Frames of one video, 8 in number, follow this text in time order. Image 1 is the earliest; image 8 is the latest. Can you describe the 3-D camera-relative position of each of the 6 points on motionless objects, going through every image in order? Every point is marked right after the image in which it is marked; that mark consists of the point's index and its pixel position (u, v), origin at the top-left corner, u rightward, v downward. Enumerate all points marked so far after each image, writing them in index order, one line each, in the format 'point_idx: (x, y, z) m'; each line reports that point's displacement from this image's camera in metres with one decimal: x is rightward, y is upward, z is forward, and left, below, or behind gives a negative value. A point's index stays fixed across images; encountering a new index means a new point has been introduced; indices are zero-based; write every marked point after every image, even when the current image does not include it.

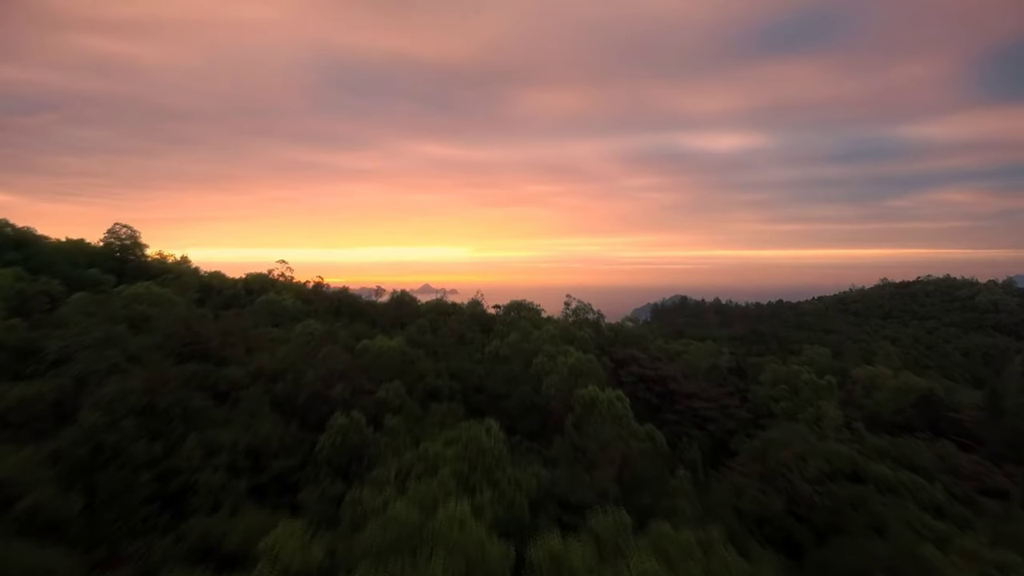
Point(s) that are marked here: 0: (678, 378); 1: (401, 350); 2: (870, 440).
0: (+4.9, -2.7, +12.3) m
1: (-2.3, -1.3, +8.7) m
2: (+8.4, -3.6, +9.7) m
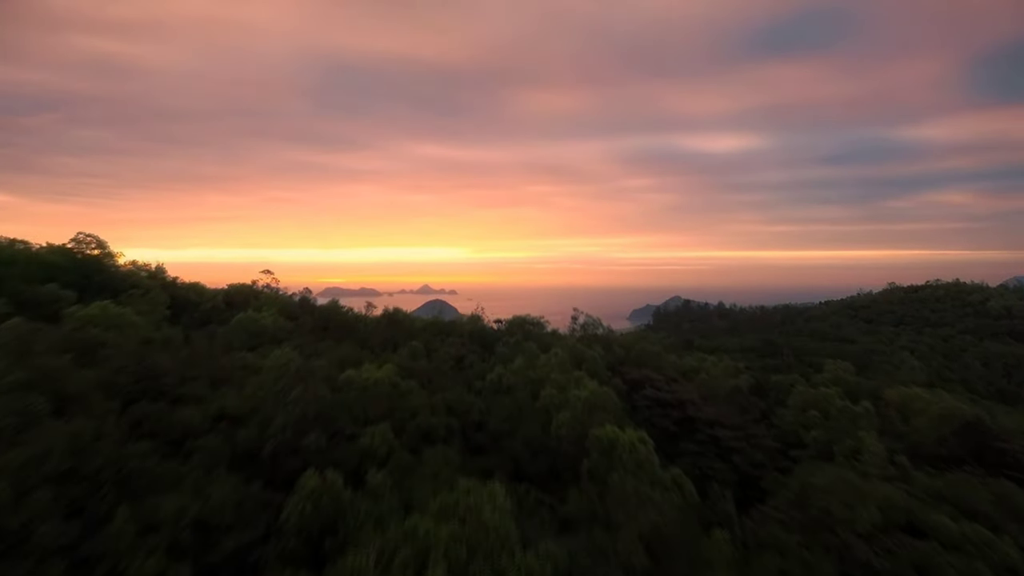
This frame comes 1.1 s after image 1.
0: (+5.0, -3.1, +11.2) m
1: (-2.2, -1.8, +7.6) m
2: (+8.5, -4.0, +8.6) m
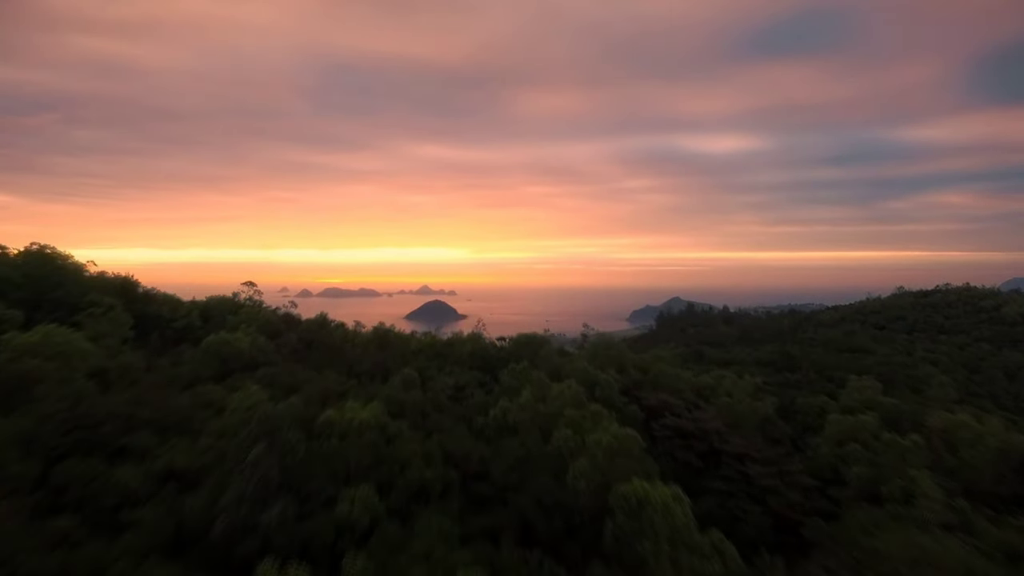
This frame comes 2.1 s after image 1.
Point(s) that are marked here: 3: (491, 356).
0: (+5.2, -3.5, +10.1) m
1: (-2.1, -2.2, +6.5) m
2: (+8.7, -4.4, +7.5) m
3: (-0.6, -1.8, +10.3) m
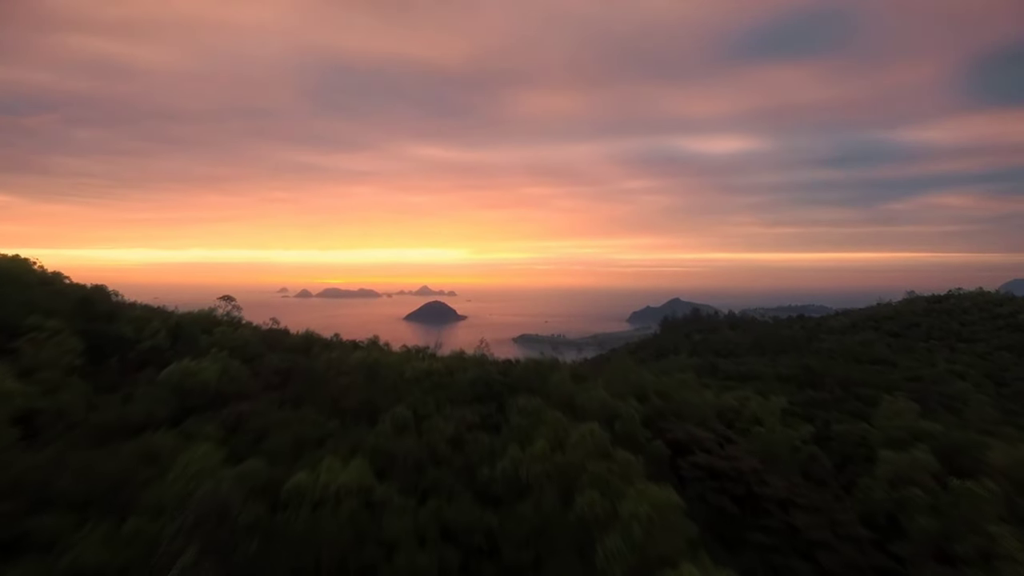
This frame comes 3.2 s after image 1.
0: (+5.3, -3.9, +8.8) m
1: (-1.9, -2.6, +5.2) m
2: (+8.8, -4.8, +6.3) m
3: (-0.4, -2.2, +9.0) m
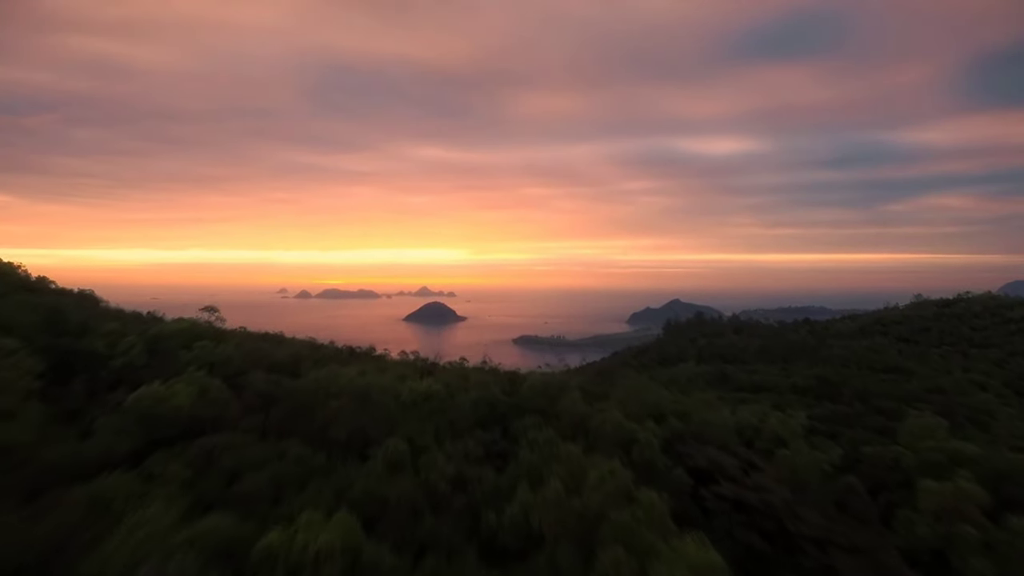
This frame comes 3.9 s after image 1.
0: (+5.5, -4.2, +8.0) m
1: (-1.8, -2.8, +4.4) m
2: (+9.0, -5.1, +5.5) m
3: (-0.2, -2.5, +8.2) m
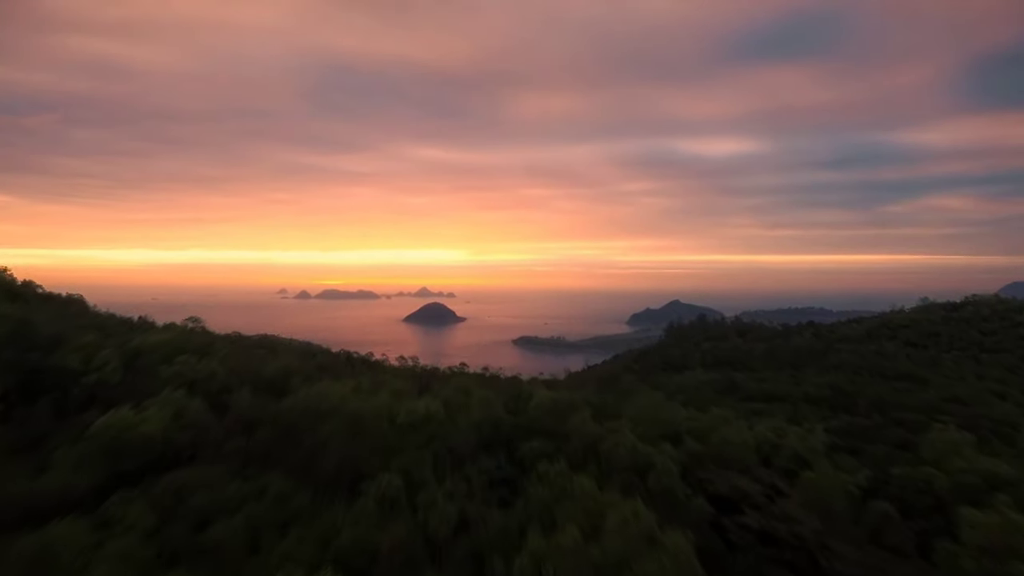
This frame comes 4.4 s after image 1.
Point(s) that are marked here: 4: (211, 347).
0: (+5.6, -4.4, +7.4) m
1: (-1.7, -3.0, +3.8) m
2: (+9.1, -5.3, +4.8) m
3: (-0.1, -2.7, +7.5) m
4: (-7.7, -1.5, +10.6) m
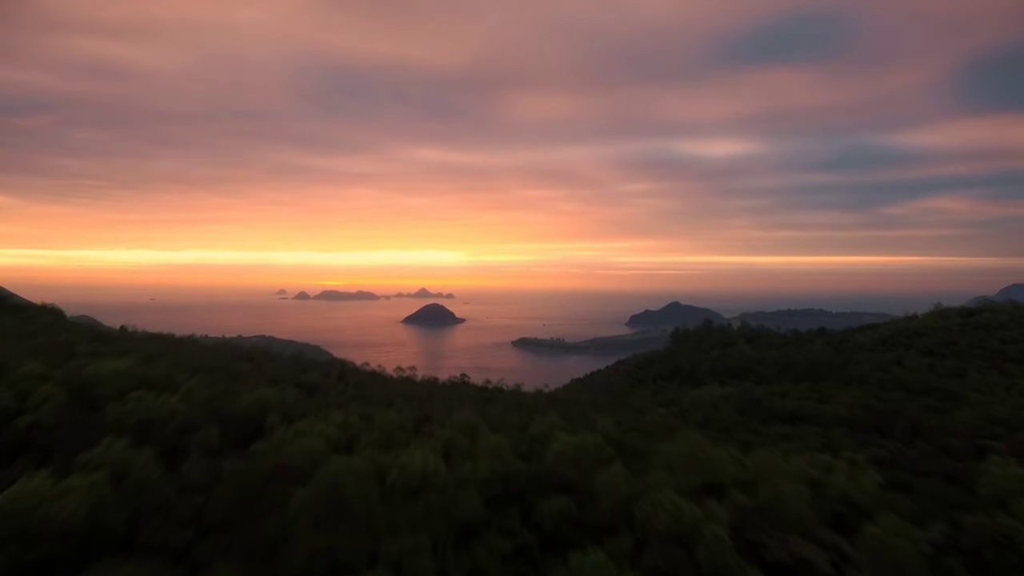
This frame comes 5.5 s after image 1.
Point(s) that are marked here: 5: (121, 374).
0: (+5.8, -4.9, +6.0) m
1: (-1.4, -3.5, +2.4) m
2: (+9.3, -5.8, +3.5) m
3: (+0.1, -3.1, +6.2) m
4: (-7.5, -2.0, +9.2) m
5: (-8.0, -1.8, +8.5) m
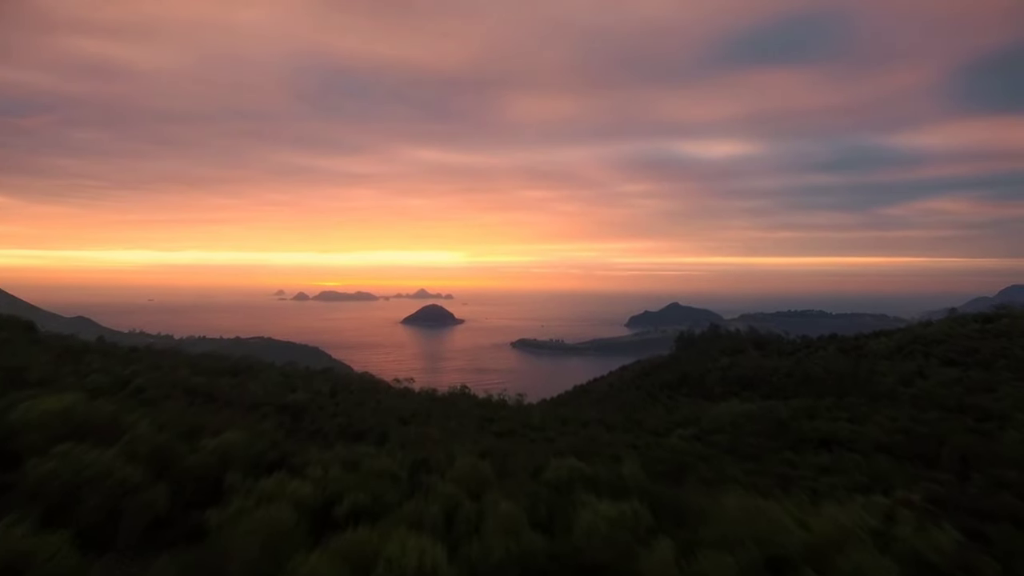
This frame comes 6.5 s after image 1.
0: (+6.1, -5.3, +4.6) m
1: (-1.2, -3.9, +0.9) m
2: (+9.6, -6.2, +2.1) m
3: (+0.4, -3.6, +4.7) m
4: (-7.2, -2.4, +7.7) m
5: (-7.8, -2.2, +7.0) m
